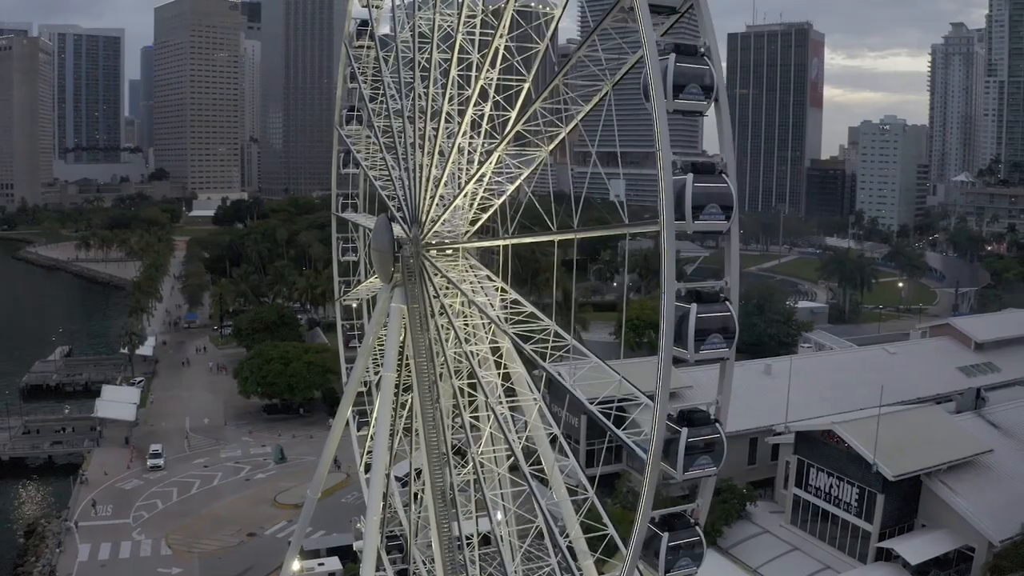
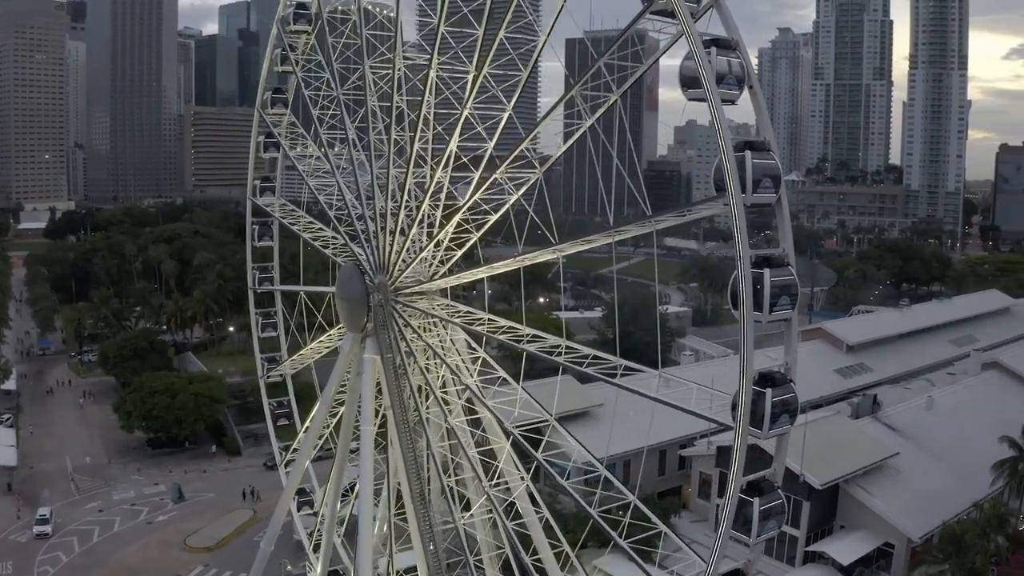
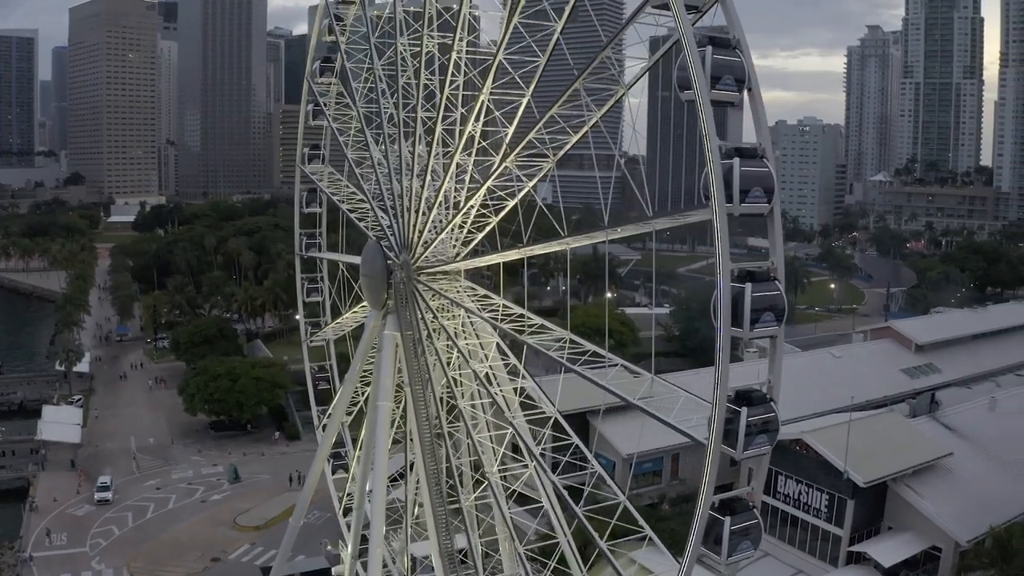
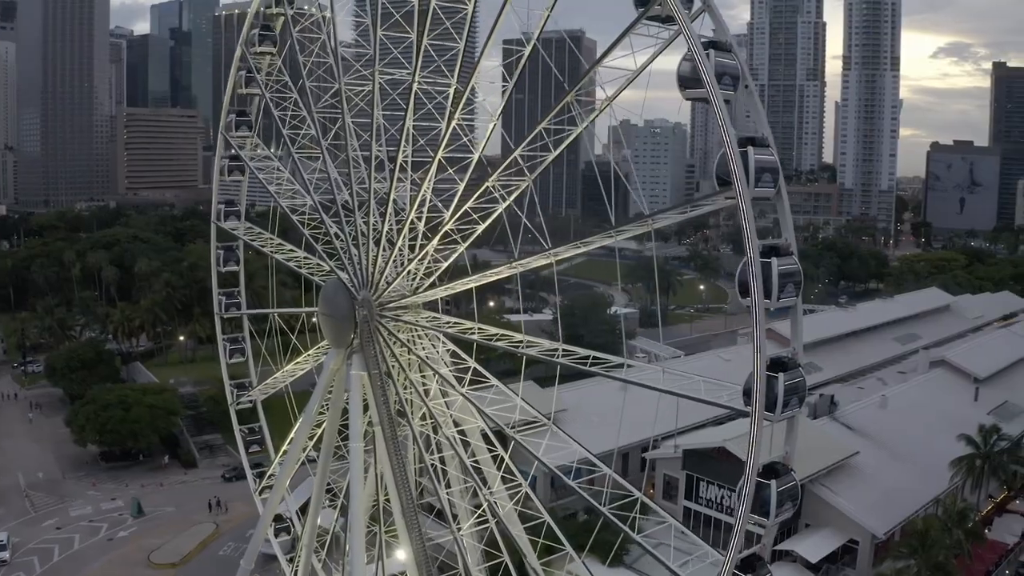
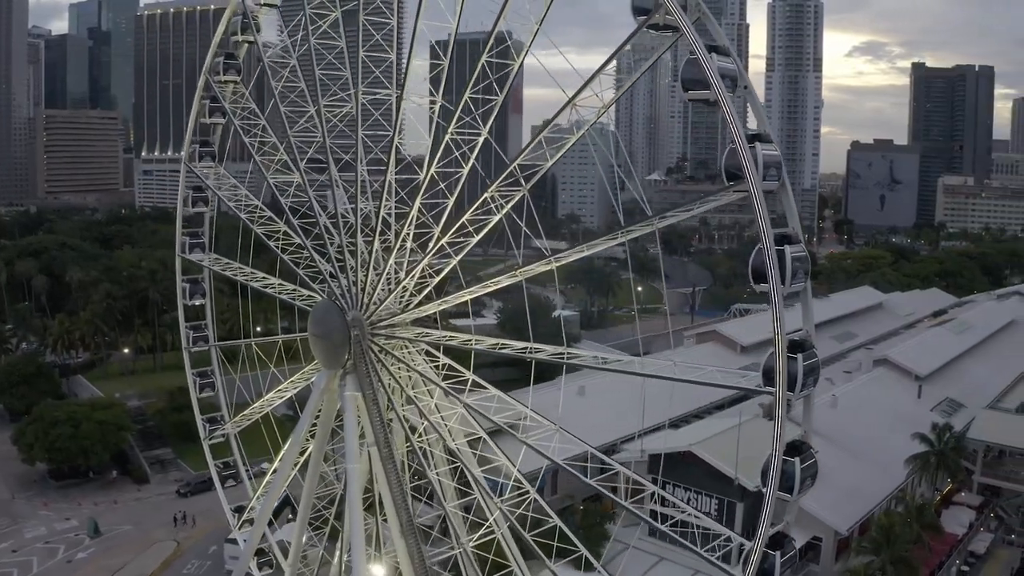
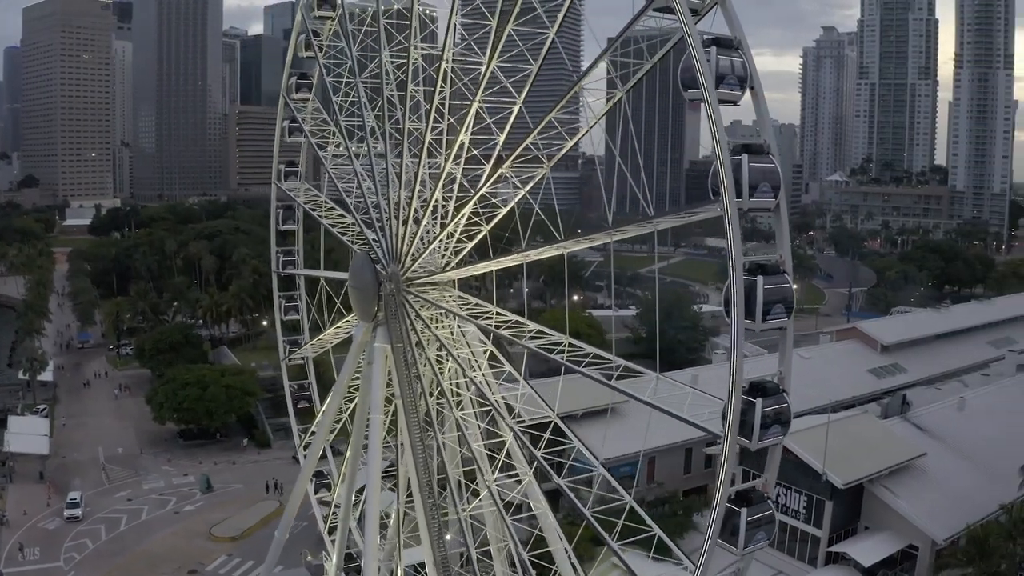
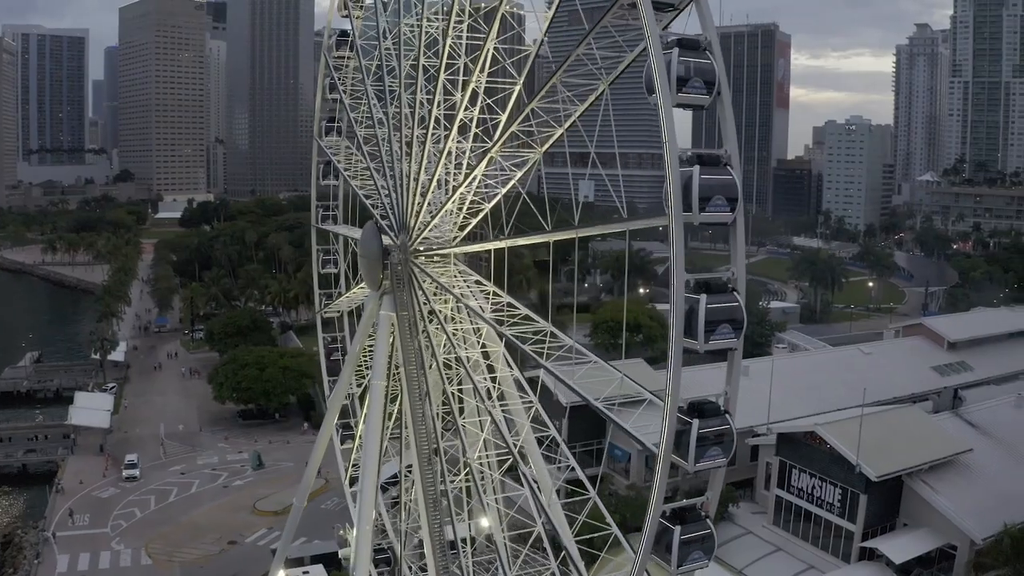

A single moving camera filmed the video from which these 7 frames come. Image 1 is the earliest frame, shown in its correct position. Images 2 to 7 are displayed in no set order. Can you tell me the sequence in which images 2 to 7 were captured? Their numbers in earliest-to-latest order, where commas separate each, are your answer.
7, 3, 6, 2, 4, 5
